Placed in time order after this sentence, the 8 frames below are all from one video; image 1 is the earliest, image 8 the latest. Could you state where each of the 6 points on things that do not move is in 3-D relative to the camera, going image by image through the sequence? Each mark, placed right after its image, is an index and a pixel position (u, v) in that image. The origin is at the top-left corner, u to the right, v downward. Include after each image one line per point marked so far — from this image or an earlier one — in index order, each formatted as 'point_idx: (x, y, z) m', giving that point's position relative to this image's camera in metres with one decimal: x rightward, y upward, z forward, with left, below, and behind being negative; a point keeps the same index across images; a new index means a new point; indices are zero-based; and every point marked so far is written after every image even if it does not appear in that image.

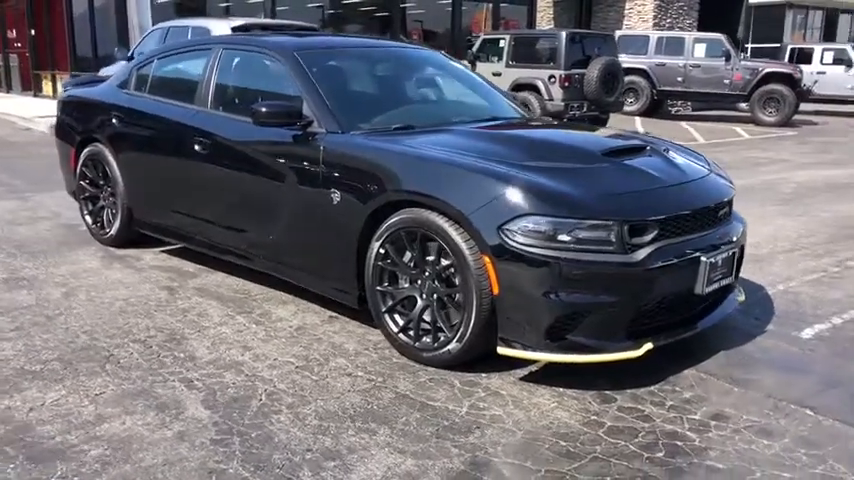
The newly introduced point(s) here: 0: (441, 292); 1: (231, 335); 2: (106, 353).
0: (+0.1, -0.2, +3.8) m
1: (-1.0, -0.5, +4.3) m
2: (-1.6, -0.6, +4.0) m
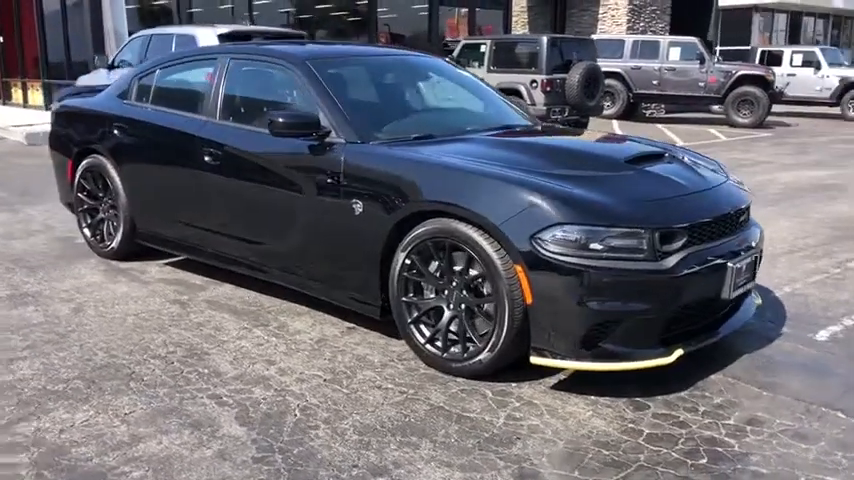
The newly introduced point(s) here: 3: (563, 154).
0: (+0.2, -0.3, +3.8) m
1: (-0.9, -0.6, +4.2) m
2: (-1.5, -0.6, +3.9) m
3: (+0.7, +0.4, +4.1) m
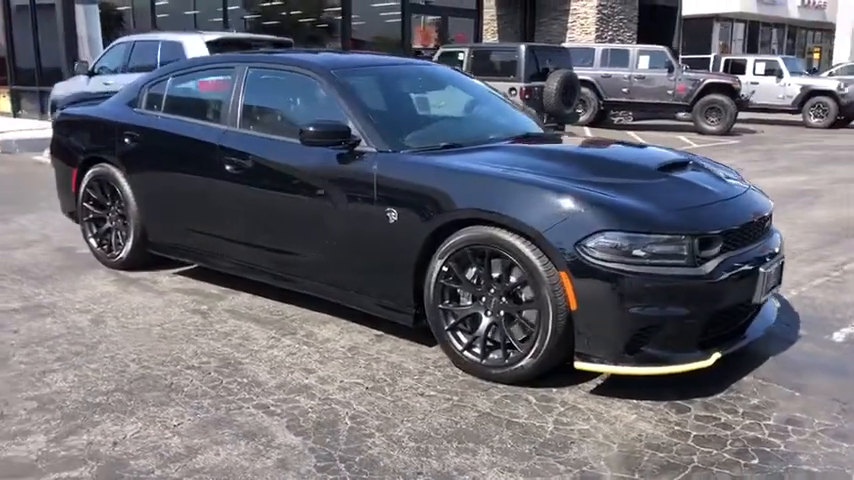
0: (+0.4, -0.3, +3.9) m
1: (-0.7, -0.6, +4.2) m
2: (-1.3, -0.7, +3.9) m
3: (+0.9, +0.4, +4.2) m
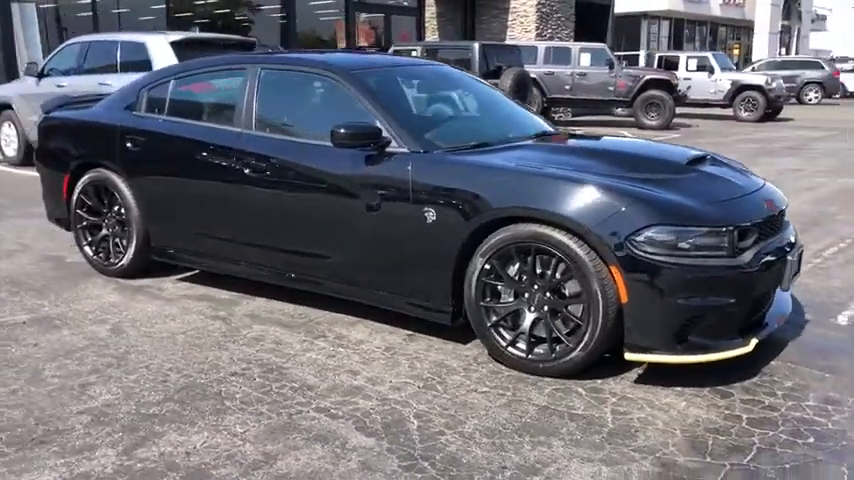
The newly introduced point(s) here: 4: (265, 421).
0: (+0.6, -0.3, +4.0) m
1: (-0.5, -0.6, +4.2) m
2: (-1.0, -0.7, +3.9) m
3: (+1.1, +0.4, +4.3) m
4: (-0.7, -0.8, +3.5) m
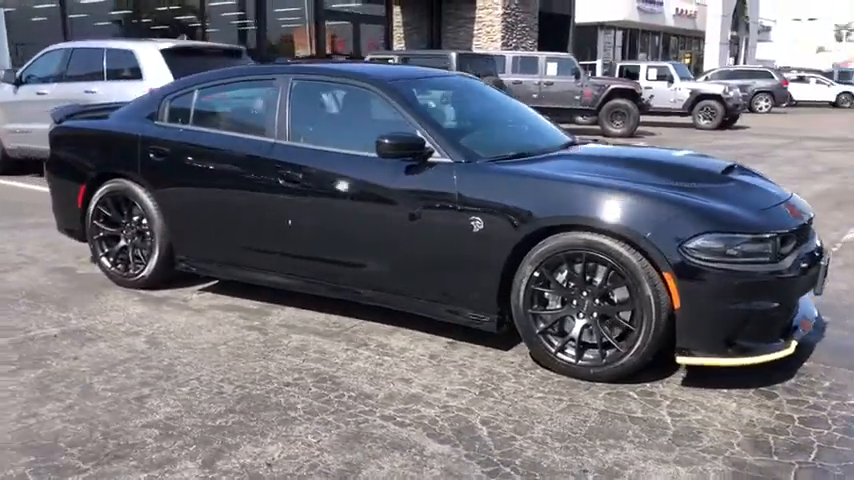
0: (+0.9, -0.4, +4.1) m
1: (-0.3, -0.7, +4.2) m
2: (-0.7, -0.8, +3.9) m
3: (+1.3, +0.4, +4.5) m
4: (-0.4, -0.8, +3.5) m
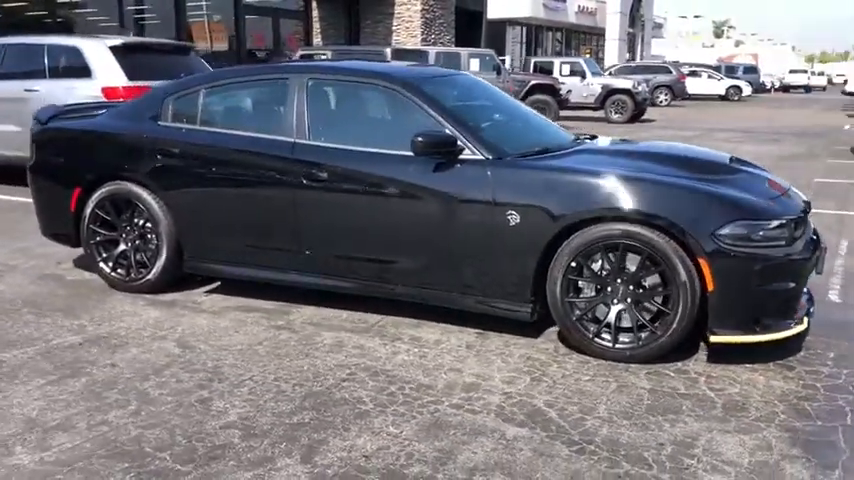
0: (+1.1, -0.3, +4.3) m
1: (0.0, -0.7, +4.4) m
2: (-0.4, -0.8, +3.9) m
3: (+1.5, +0.5, +4.8) m
4: (-0.1, -0.8, +3.6) m
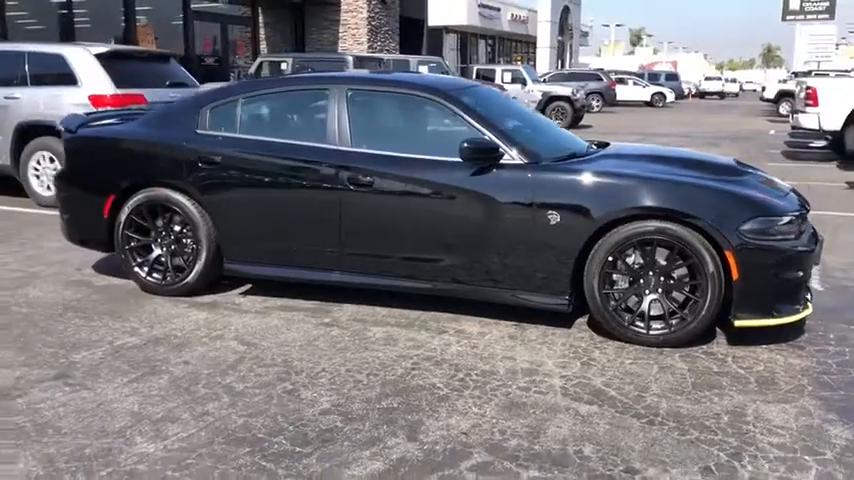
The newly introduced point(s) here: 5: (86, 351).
0: (+1.5, -0.3, +4.8) m
1: (+0.3, -0.7, +4.7) m
2: (-0.1, -0.8, +4.2) m
3: (+1.7, +0.5, +5.3) m
4: (+0.3, -0.8, +4.0) m
5: (-2.0, -0.6, +4.6) m
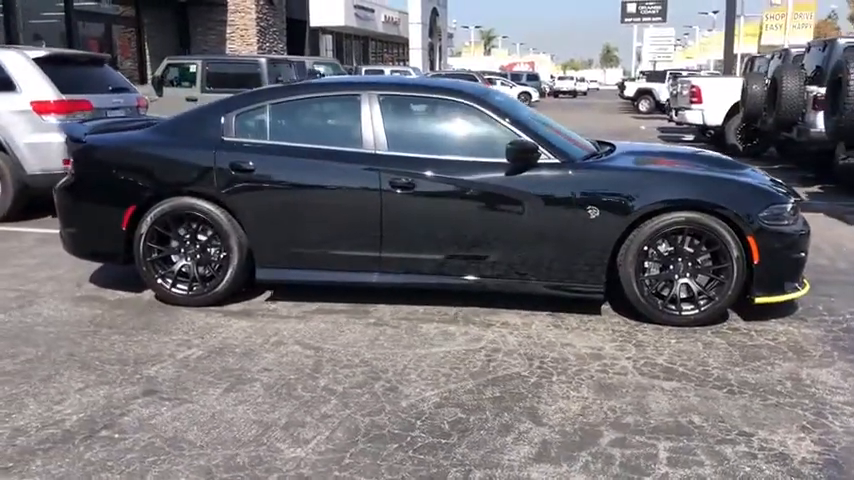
0: (+1.8, -0.2, +5.3) m
1: (+0.7, -0.6, +5.0) m
2: (+0.4, -0.7, +4.5) m
3: (+1.9, +0.6, +5.8) m
4: (+0.8, -0.8, +4.3) m
5: (-1.5, -0.7, +4.5) m
